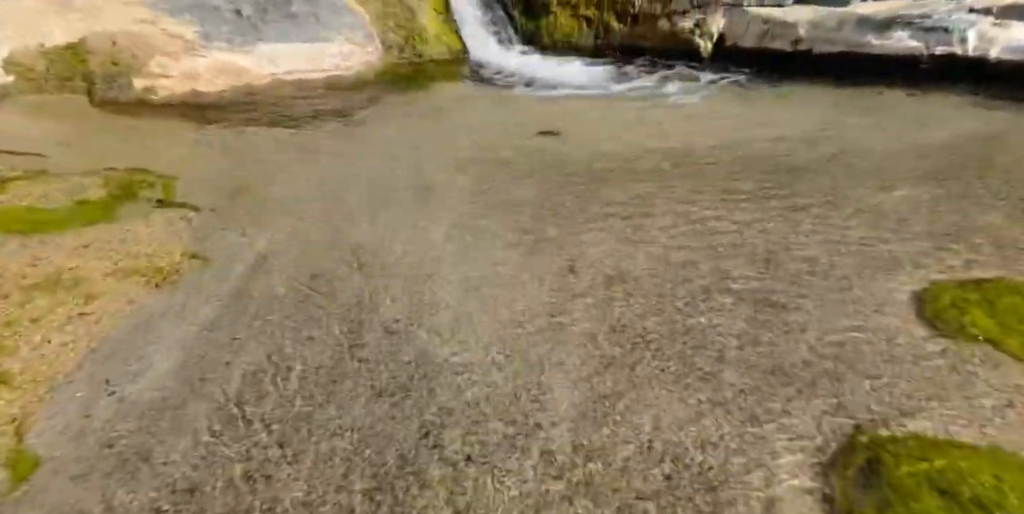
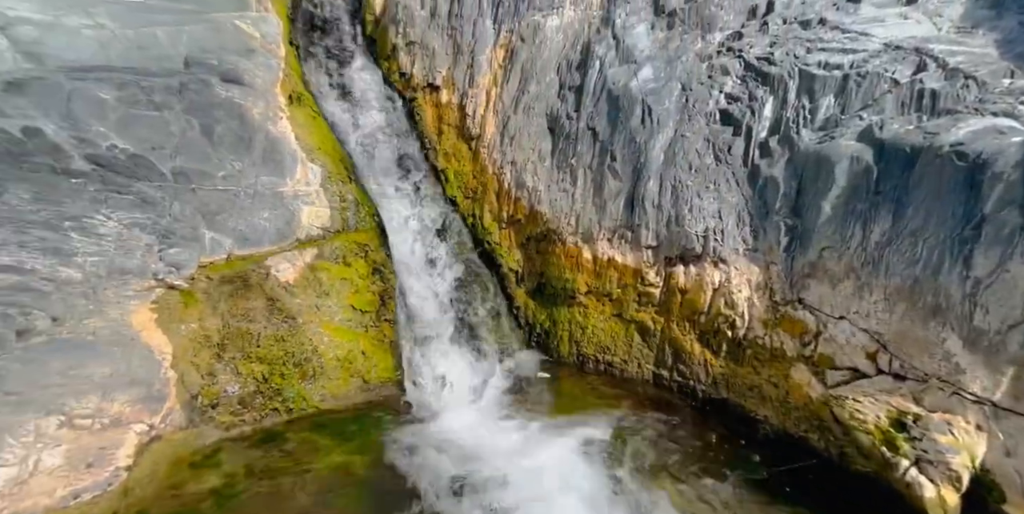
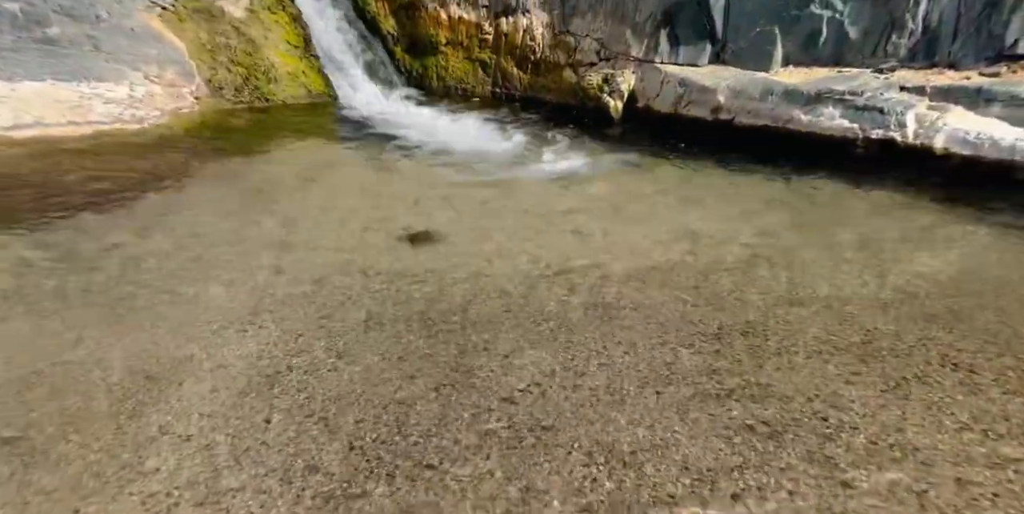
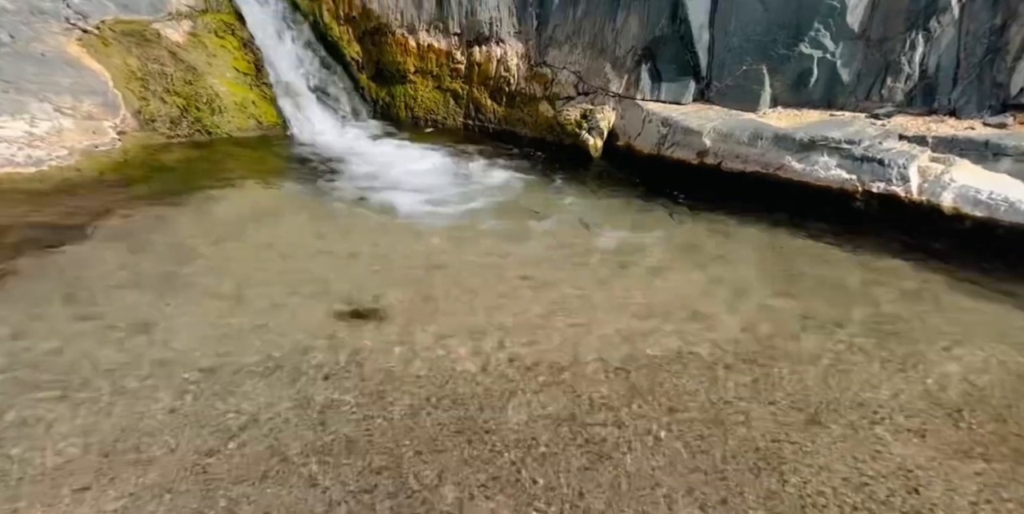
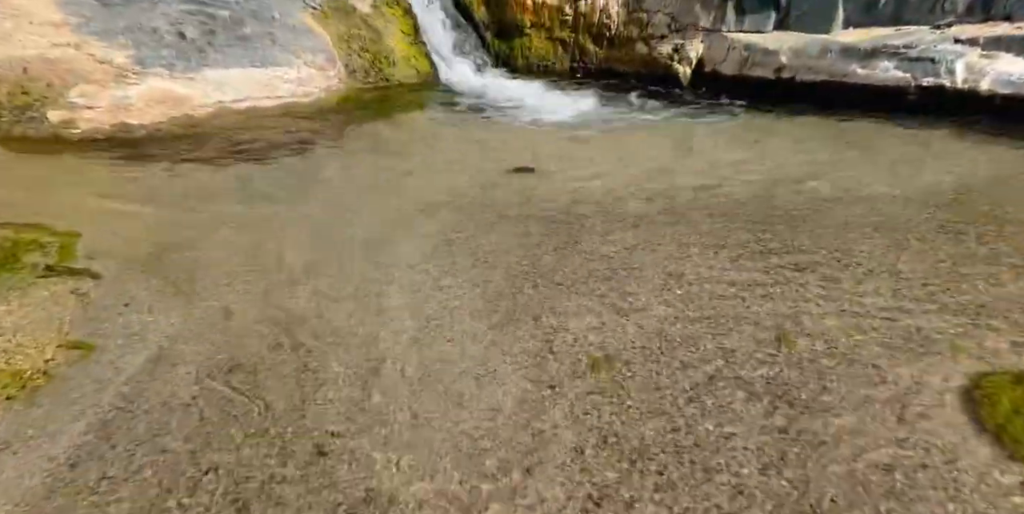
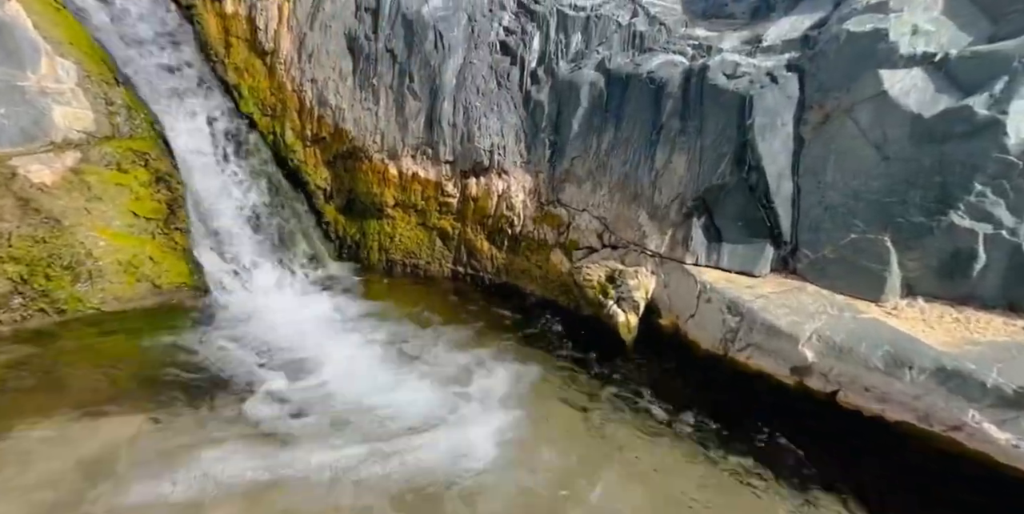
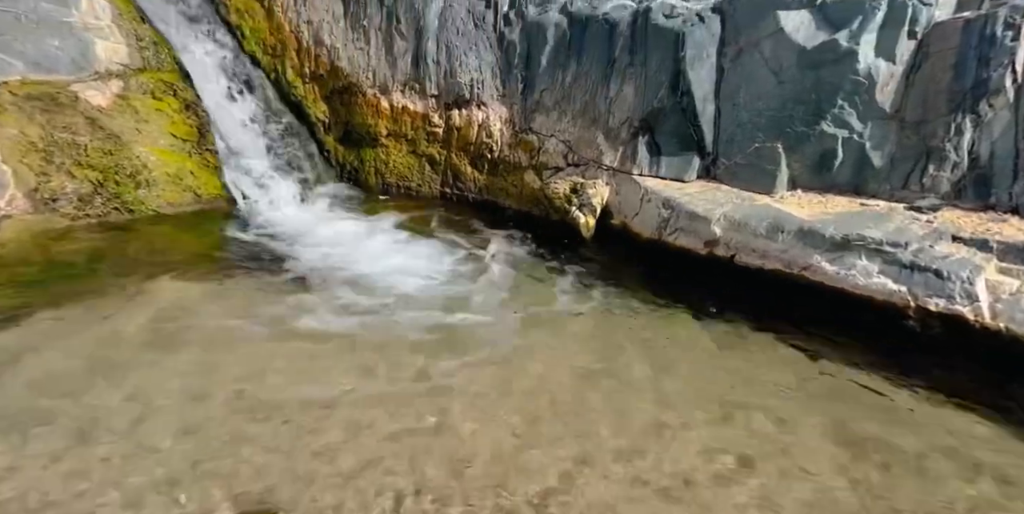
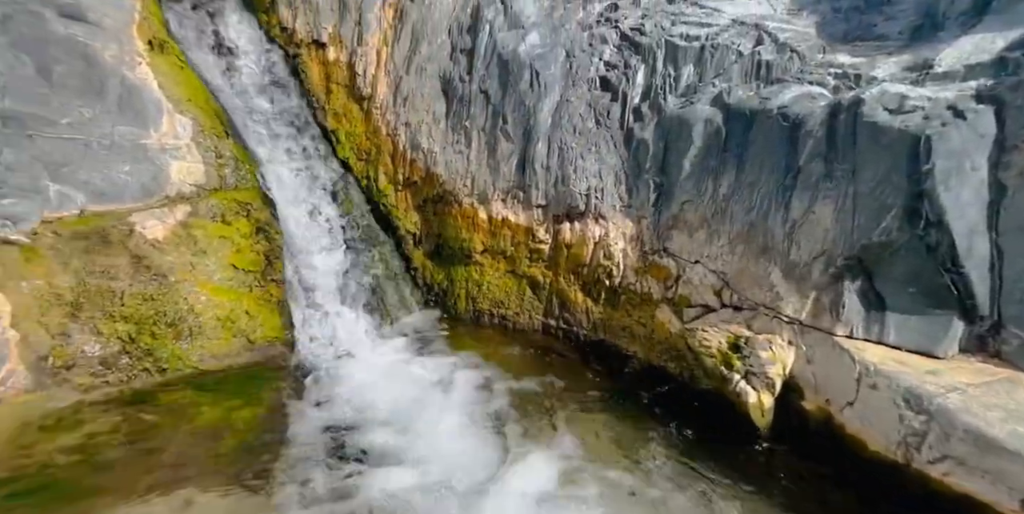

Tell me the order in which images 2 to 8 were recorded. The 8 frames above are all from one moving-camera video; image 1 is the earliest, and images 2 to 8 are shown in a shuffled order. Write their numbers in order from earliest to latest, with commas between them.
5, 3, 4, 7, 6, 8, 2
